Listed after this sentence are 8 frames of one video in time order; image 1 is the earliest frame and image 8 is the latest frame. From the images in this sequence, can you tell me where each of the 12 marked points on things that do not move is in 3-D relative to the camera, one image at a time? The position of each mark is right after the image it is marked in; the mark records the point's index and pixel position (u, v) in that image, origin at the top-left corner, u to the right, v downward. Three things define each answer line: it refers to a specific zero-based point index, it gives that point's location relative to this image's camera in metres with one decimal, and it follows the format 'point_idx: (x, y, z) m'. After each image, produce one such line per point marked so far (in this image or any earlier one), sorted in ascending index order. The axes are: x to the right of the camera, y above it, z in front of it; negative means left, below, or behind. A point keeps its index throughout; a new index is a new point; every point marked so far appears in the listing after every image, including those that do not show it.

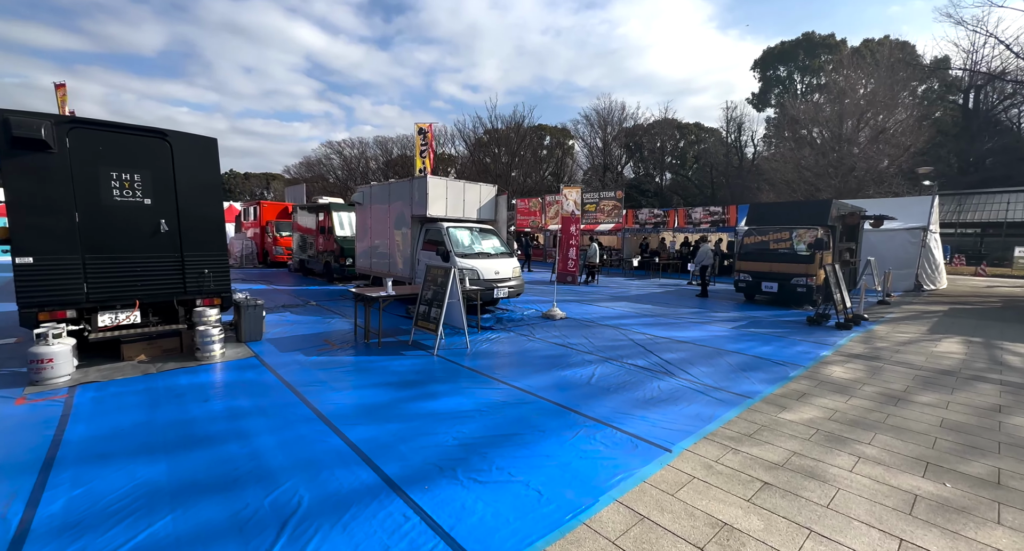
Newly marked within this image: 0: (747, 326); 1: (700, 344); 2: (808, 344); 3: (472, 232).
0: (+5.0, -1.1, +9.5) m
1: (+3.1, -1.1, +7.5) m
2: (+5.0, -1.2, +7.6) m
3: (-0.8, +1.0, +9.9) m
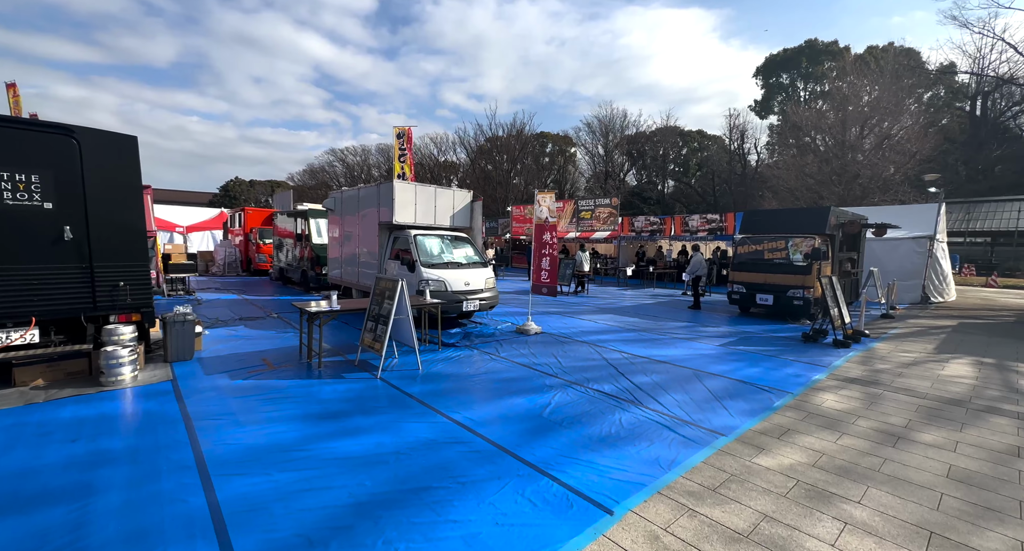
0: (+4.4, -1.3, +8.8) m
1: (+2.5, -1.3, +6.8) m
2: (+4.4, -1.4, +6.9) m
3: (-1.4, +0.7, +9.3) m
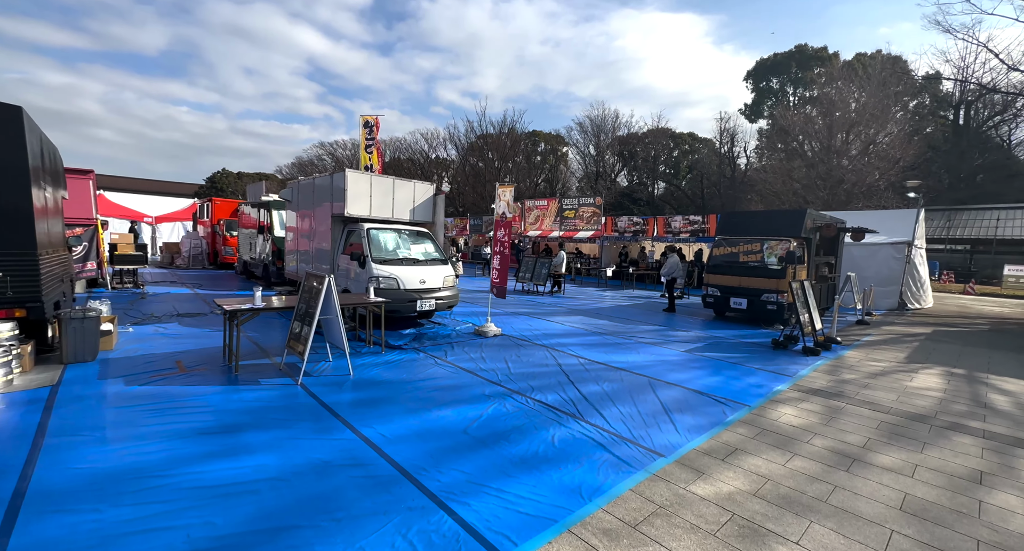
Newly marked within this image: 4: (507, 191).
0: (+3.6, -1.4, +8.4) m
1: (+1.8, -1.4, +6.4) m
2: (+3.6, -1.5, +6.5) m
3: (-2.2, +0.8, +8.8) m
4: (-0.1, +1.5, +7.9) m
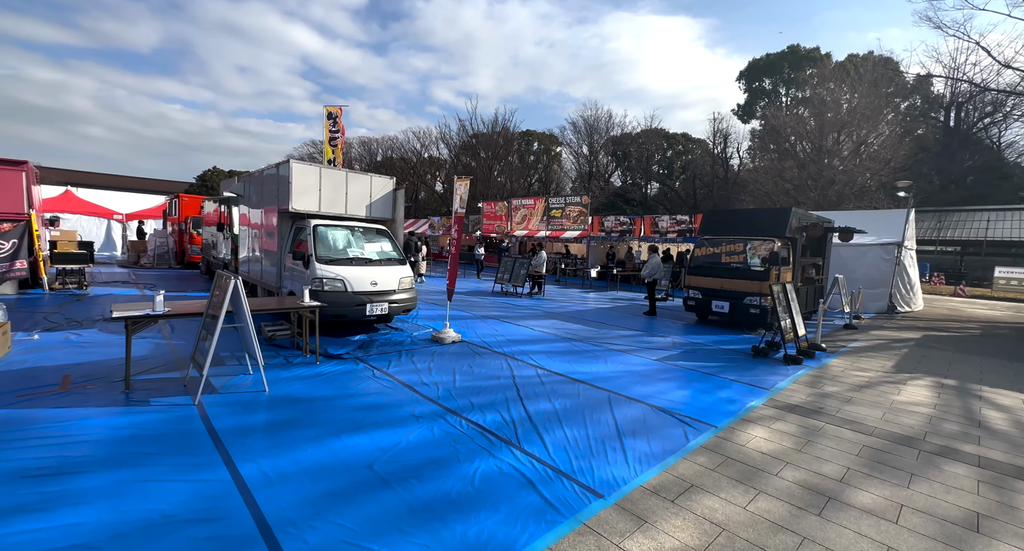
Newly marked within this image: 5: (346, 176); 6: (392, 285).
0: (+2.9, -1.4, +7.8) m
1: (+1.1, -1.4, +5.8) m
2: (+3.0, -1.5, +5.9) m
3: (-2.8, +0.8, +8.1) m
4: (-0.8, +1.5, +7.3) m
5: (-3.1, +1.8, +8.3) m
6: (-2.1, -0.2, +7.8) m
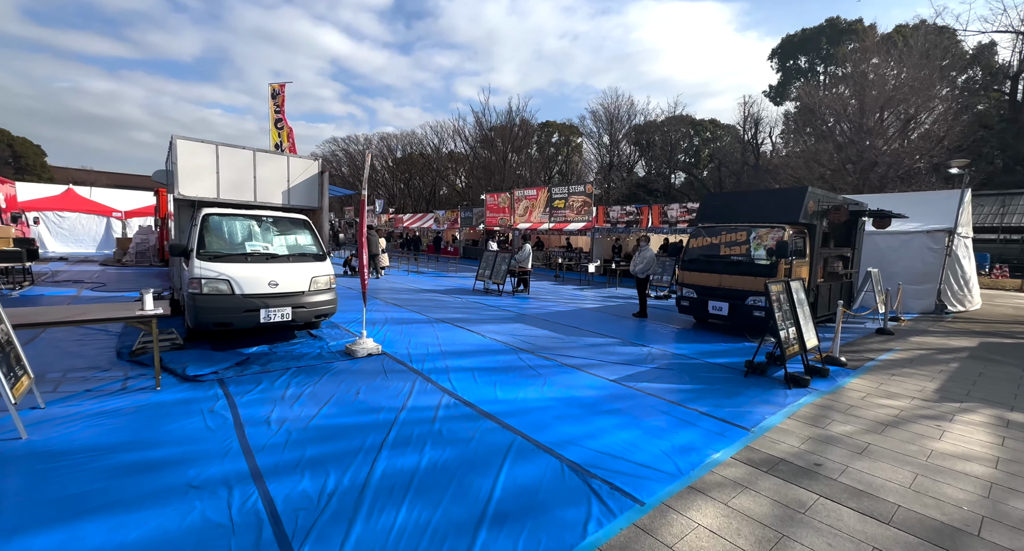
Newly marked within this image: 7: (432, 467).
0: (+1.9, -1.4, +6.2) m
1: (0.0, -1.4, +4.3) m
2: (+1.8, -1.5, +4.3) m
3: (-3.8, +0.8, +6.9) m
4: (-1.8, +1.5, +5.9) m
5: (-4.0, +1.8, +7.0) m
6: (-3.1, -0.2, +6.5) m
7: (-0.6, -1.4, +3.4) m
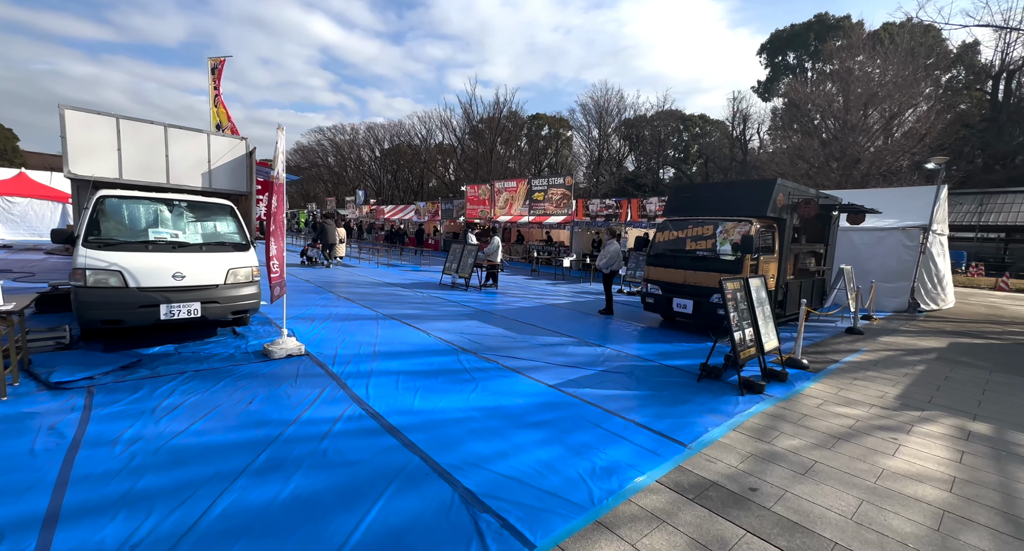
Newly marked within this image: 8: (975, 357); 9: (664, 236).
0: (+1.1, -1.3, +5.8) m
1: (-0.8, -1.4, +3.8) m
2: (+1.1, -1.4, +3.9) m
3: (-4.6, +0.9, +6.2) m
4: (-2.6, +1.6, +5.3) m
5: (-4.8, +1.9, +6.4) m
6: (-3.9, -0.1, +5.9) m
7: (-1.4, -1.4, +2.9) m
8: (+8.4, -1.4, +8.1) m
9: (+3.2, +0.8, +9.4) m
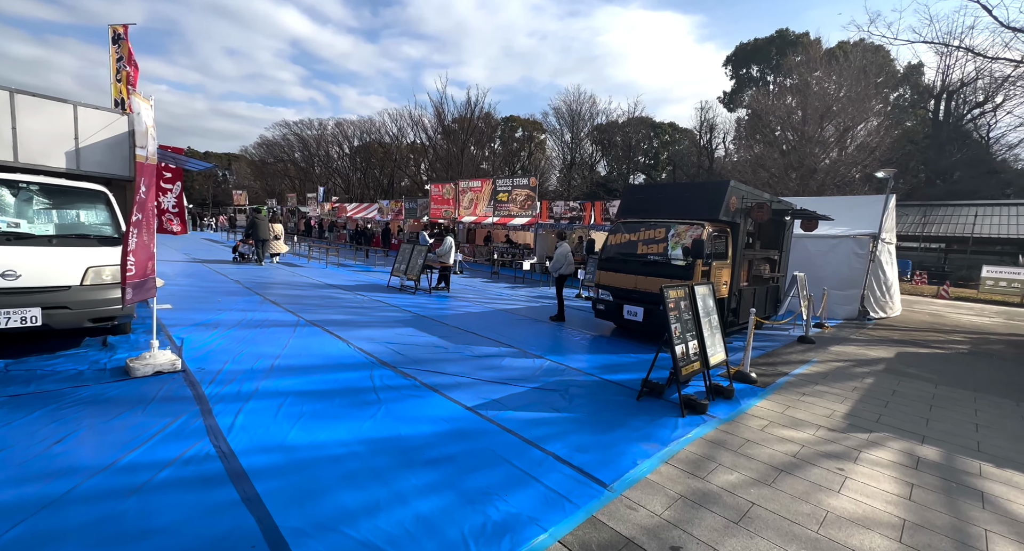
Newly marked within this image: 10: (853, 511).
0: (+0.2, -1.4, +5.2) m
1: (-1.6, -1.4, +3.0) m
2: (+0.3, -1.5, +3.3) m
3: (-5.6, +0.9, +5.2) m
4: (-3.5, +1.5, +4.4) m
5: (-5.8, +1.9, +5.4) m
6: (-4.8, -0.1, +4.9) m
7: (-2.1, -1.4, +2.1) m
8: (+7.3, -1.6, +8.0) m
9: (+2.0, +0.7, +8.9) m
10: (+2.5, -1.7, +3.3) m
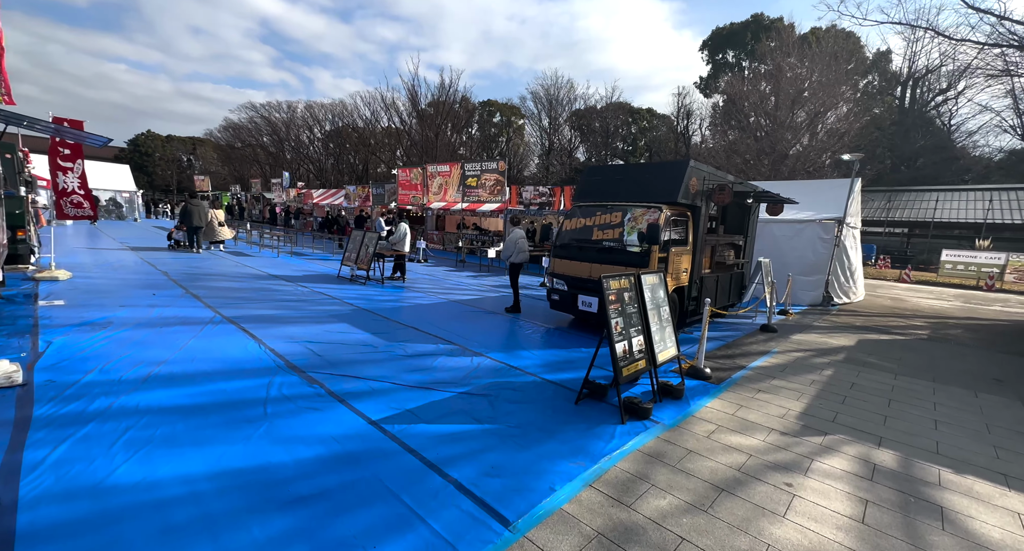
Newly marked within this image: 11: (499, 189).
0: (-0.6, -1.3, +4.5) m
1: (-2.3, -1.4, +2.3) m
2: (-0.5, -1.5, +2.7) m
3: (-6.4, +0.9, +4.3) m
4: (-4.2, +1.6, +3.5) m
5: (-6.6, +2.0, +4.4) m
6: (-5.6, 0.0, +4.0) m
7: (-2.8, -1.5, +1.4) m
8: (+6.3, -1.4, +7.7) m
9: (+1.0, +0.9, +8.3) m
10: (+1.8, -1.6, +2.8) m
11: (-1.0, +3.8, +19.7) m
